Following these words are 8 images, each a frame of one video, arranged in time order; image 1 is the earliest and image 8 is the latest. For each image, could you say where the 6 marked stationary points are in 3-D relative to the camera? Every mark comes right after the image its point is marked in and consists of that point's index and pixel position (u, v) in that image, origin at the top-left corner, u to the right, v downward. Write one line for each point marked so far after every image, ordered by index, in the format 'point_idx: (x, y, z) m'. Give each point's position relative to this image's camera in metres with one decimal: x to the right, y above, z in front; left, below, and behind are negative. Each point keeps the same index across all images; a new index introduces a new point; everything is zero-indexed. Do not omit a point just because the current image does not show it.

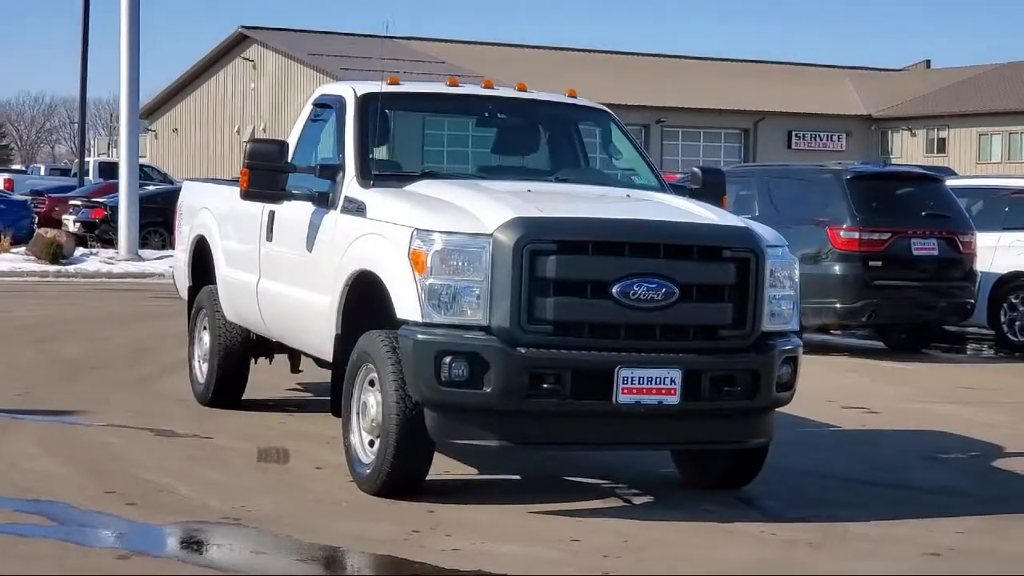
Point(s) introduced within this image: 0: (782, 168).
0: (+3.3, +1.4, +16.0) m
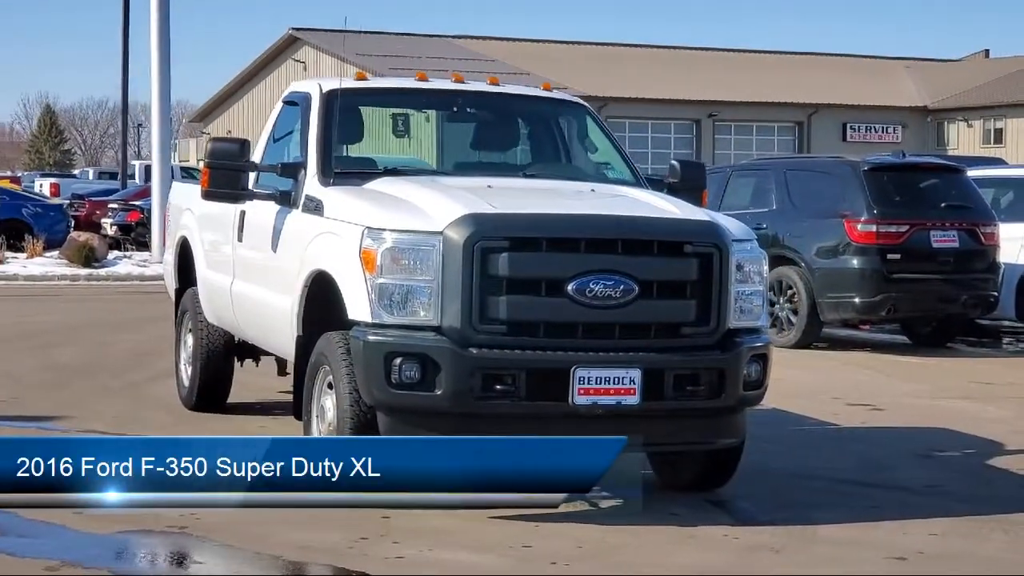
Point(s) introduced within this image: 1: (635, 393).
0: (+3.3, +1.5, +15.7) m
1: (+0.5, -0.5, +6.2) m
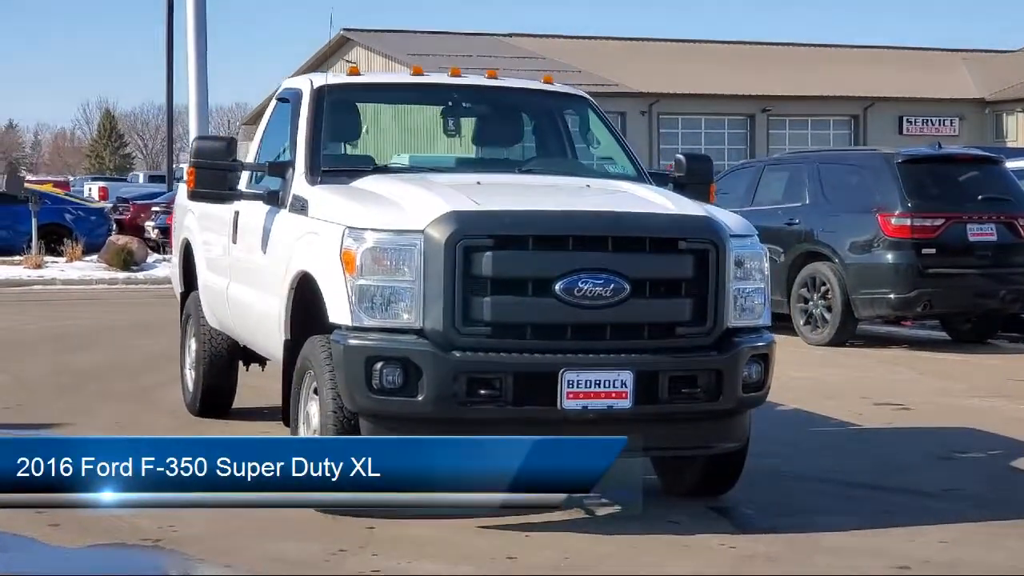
0: (+3.6, +1.5, +15.3) m
1: (+0.5, -0.5, +5.9) m
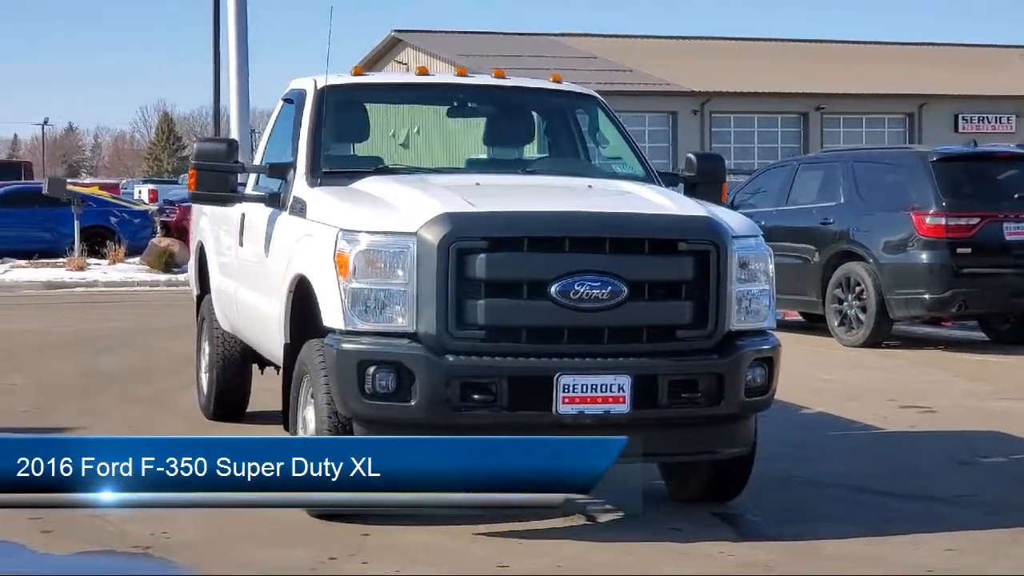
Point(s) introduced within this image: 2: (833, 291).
0: (+3.9, +1.5, +15.1) m
1: (+0.5, -0.5, +5.8) m
2: (+3.6, 0.0, +15.2) m
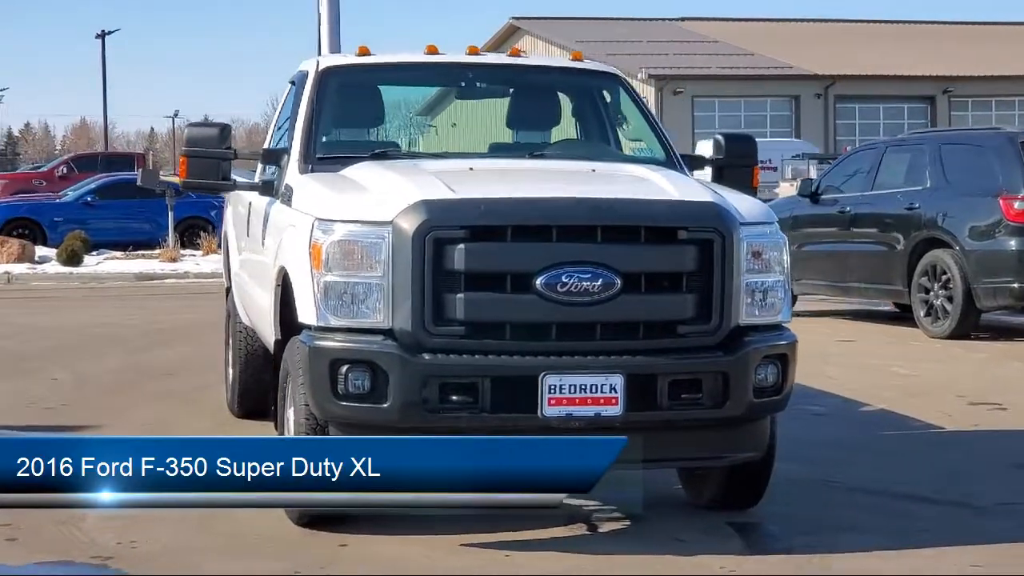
0: (+4.5, +1.6, +14.3) m
1: (+0.4, -0.4, +5.4) m
2: (+4.3, +0.1, +14.4) m
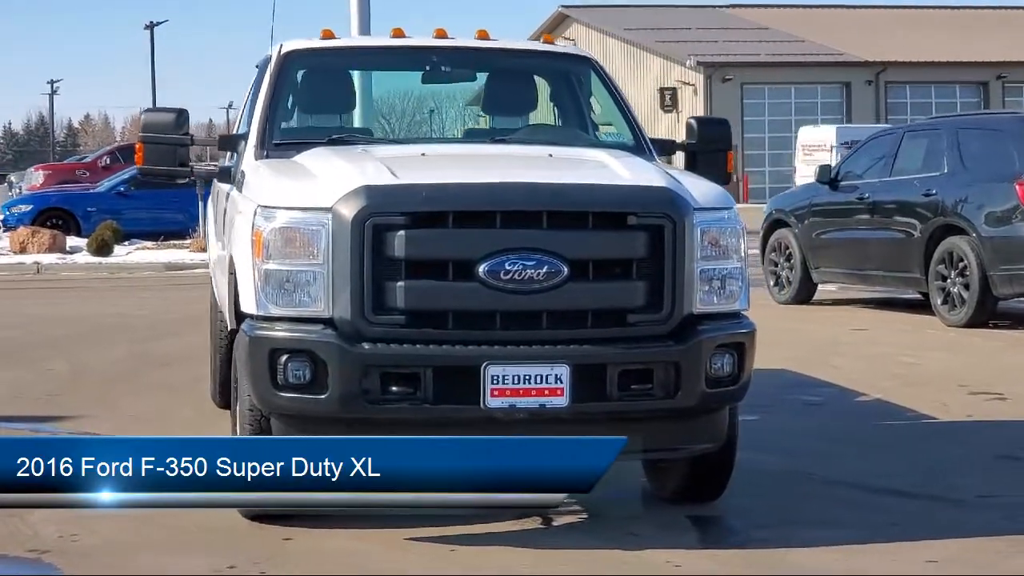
0: (+4.6, +1.8, +14.0) m
1: (+0.2, -0.4, +5.2) m
2: (+4.3, +0.2, +14.1) m
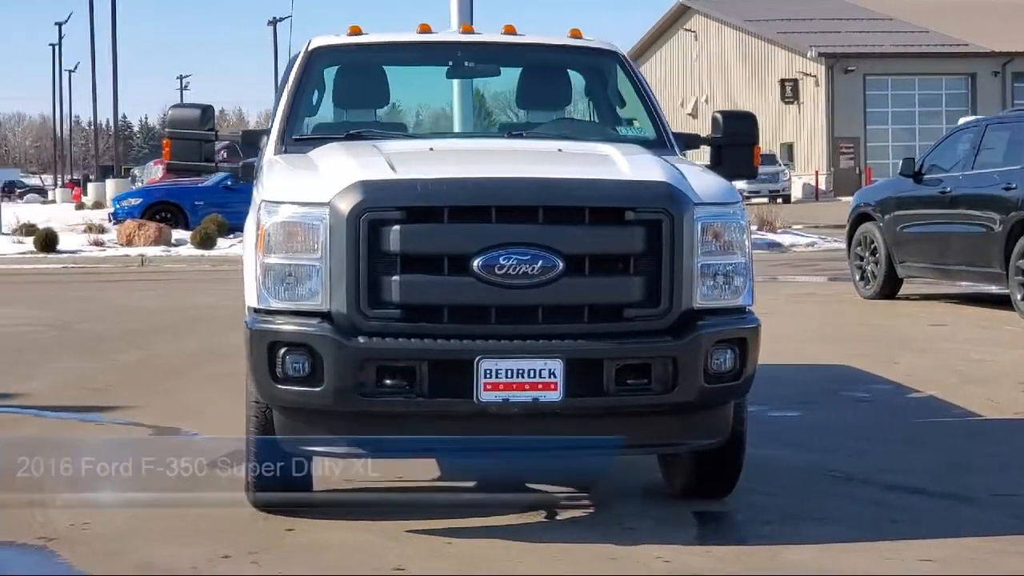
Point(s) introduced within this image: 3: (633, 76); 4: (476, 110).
0: (+5.2, +1.8, +13.6) m
1: (+0.2, -0.4, +5.2) m
2: (+5.0, +0.3, +13.8) m
3: (+0.7, +1.1, +7.2) m
4: (-0.2, +0.9, +6.9) m
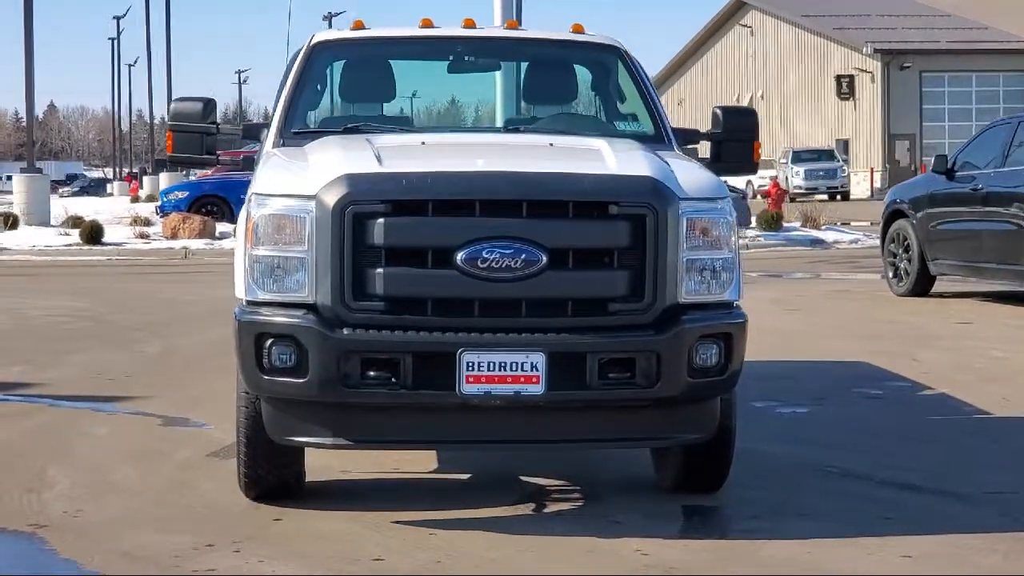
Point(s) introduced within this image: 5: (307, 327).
0: (+5.5, +1.8, +13.5) m
1: (+0.1, -0.4, +5.2) m
2: (+5.2, +0.3, +13.6) m
3: (+0.7, +1.1, +7.2) m
4: (-0.2, +0.9, +6.9) m
5: (-0.8, -0.1, +5.3) m
